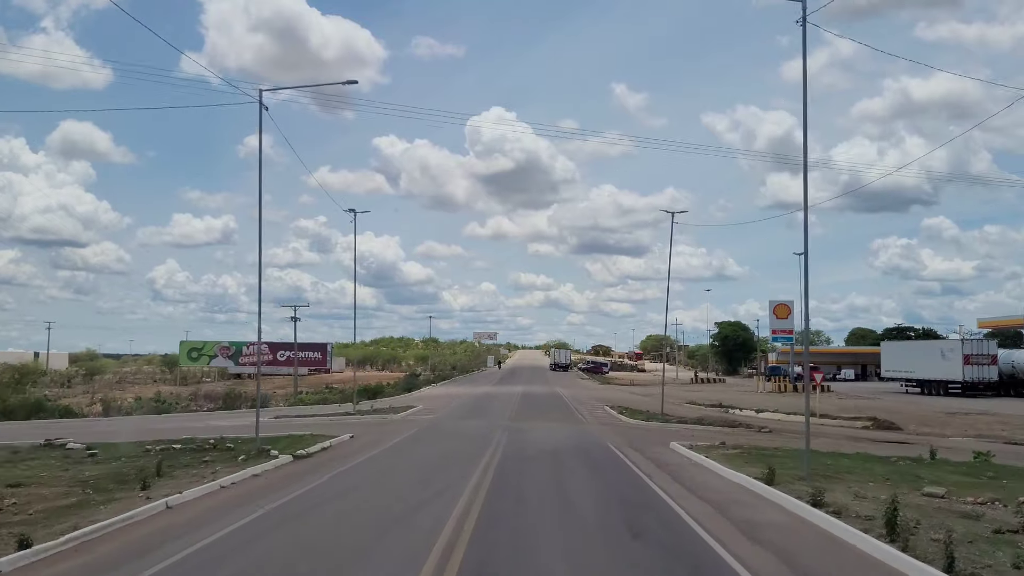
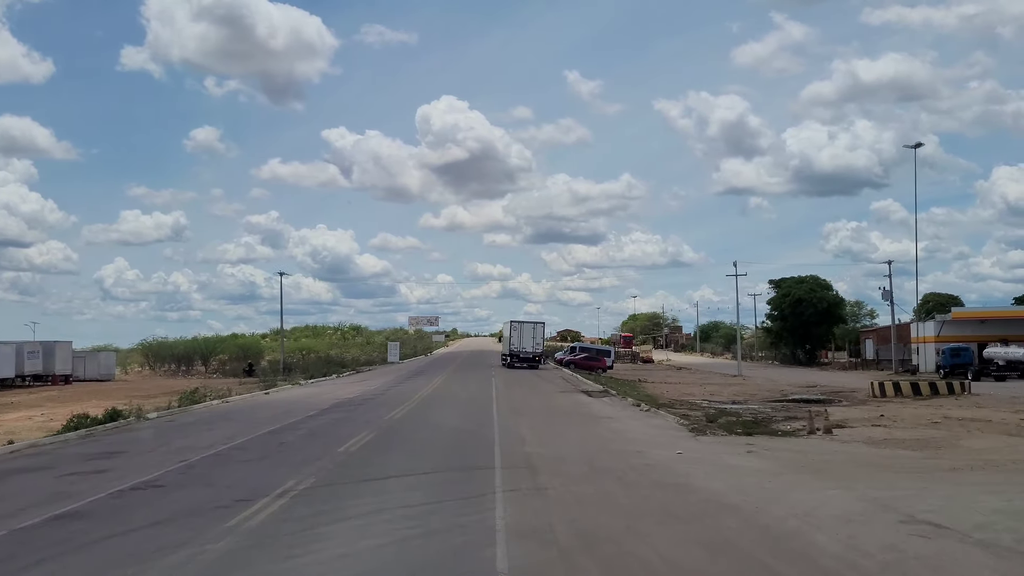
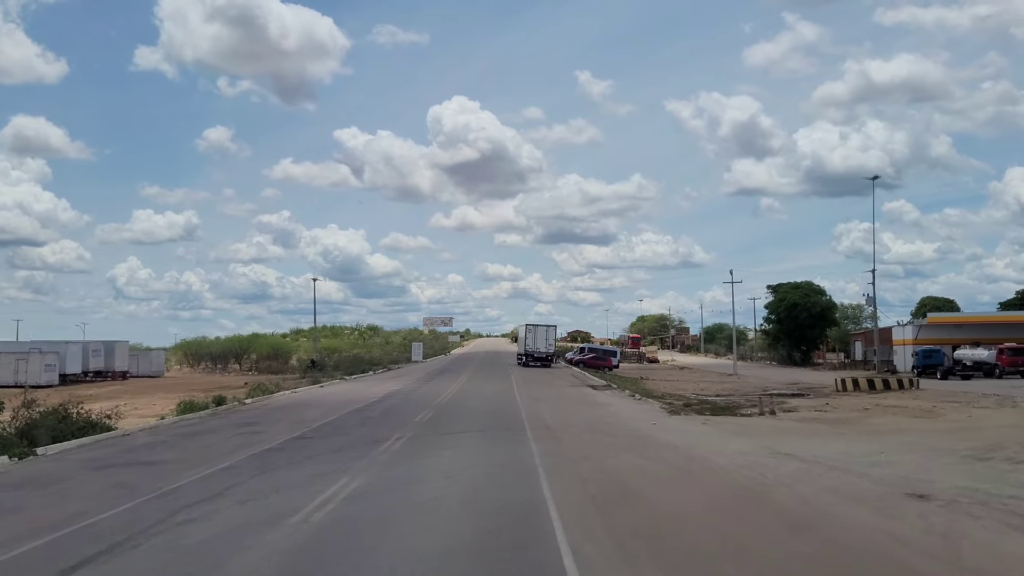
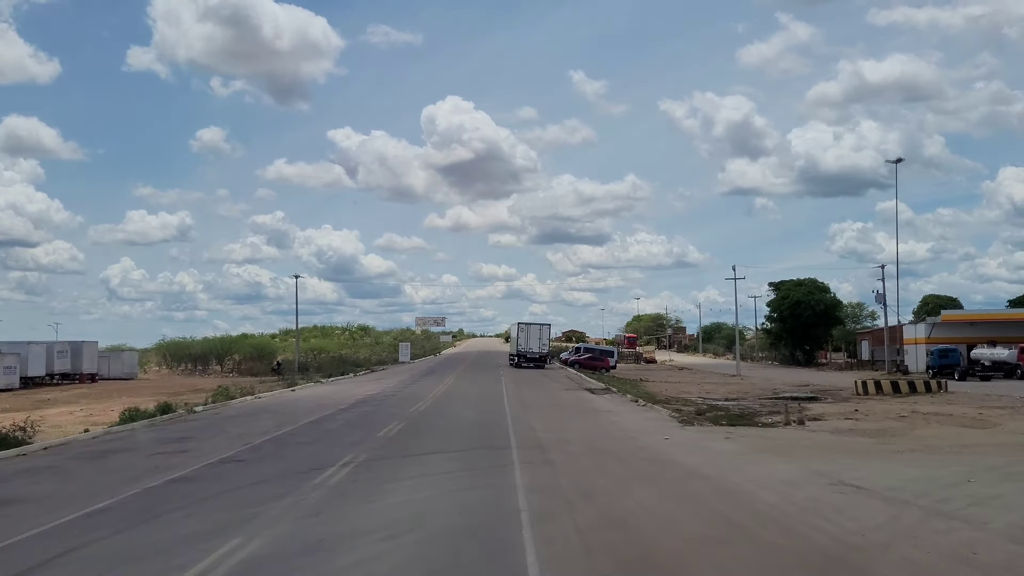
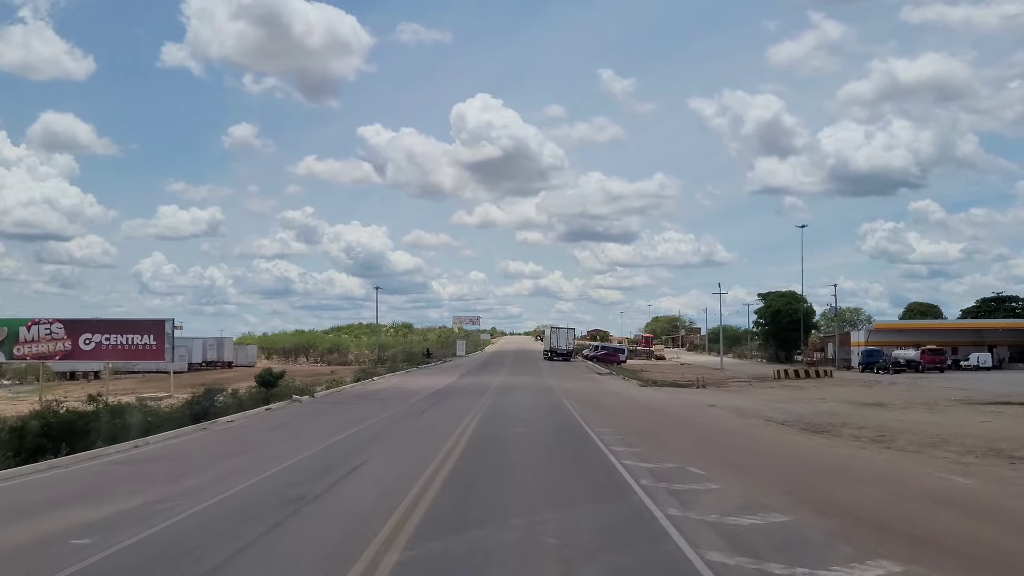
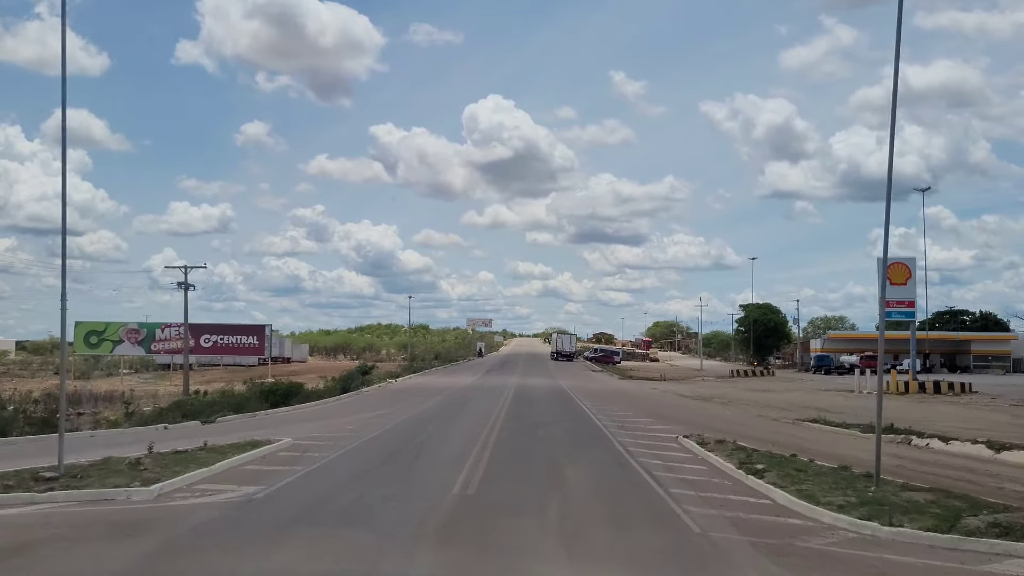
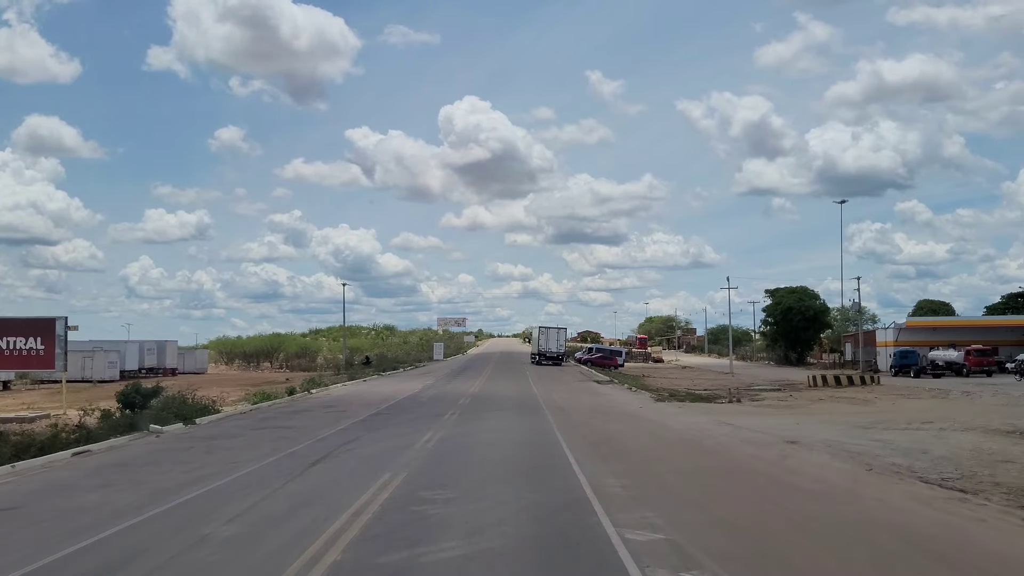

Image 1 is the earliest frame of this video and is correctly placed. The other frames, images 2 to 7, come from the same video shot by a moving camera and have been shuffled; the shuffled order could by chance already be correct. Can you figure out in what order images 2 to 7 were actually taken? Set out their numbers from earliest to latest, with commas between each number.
6, 5, 7, 3, 4, 2
